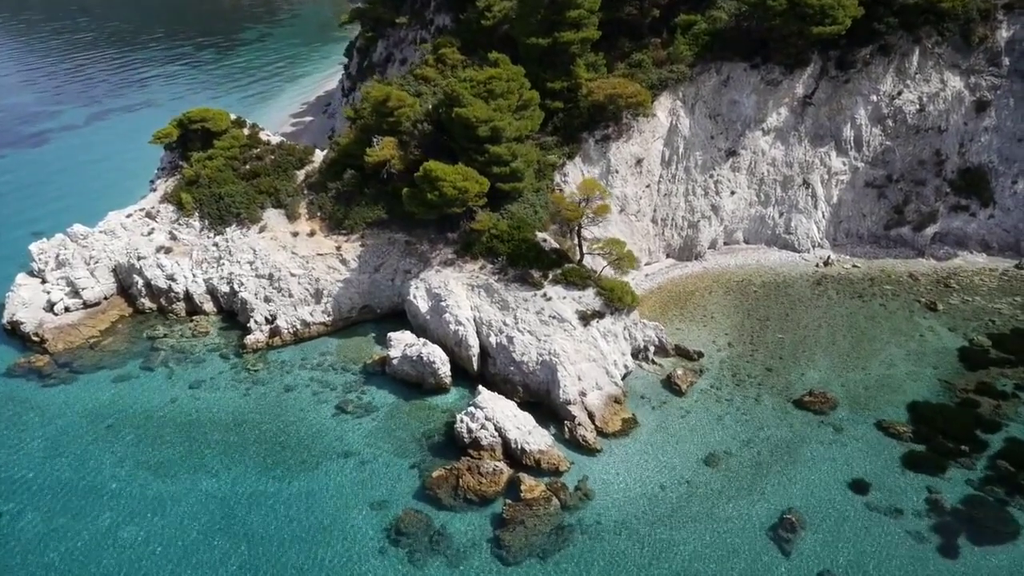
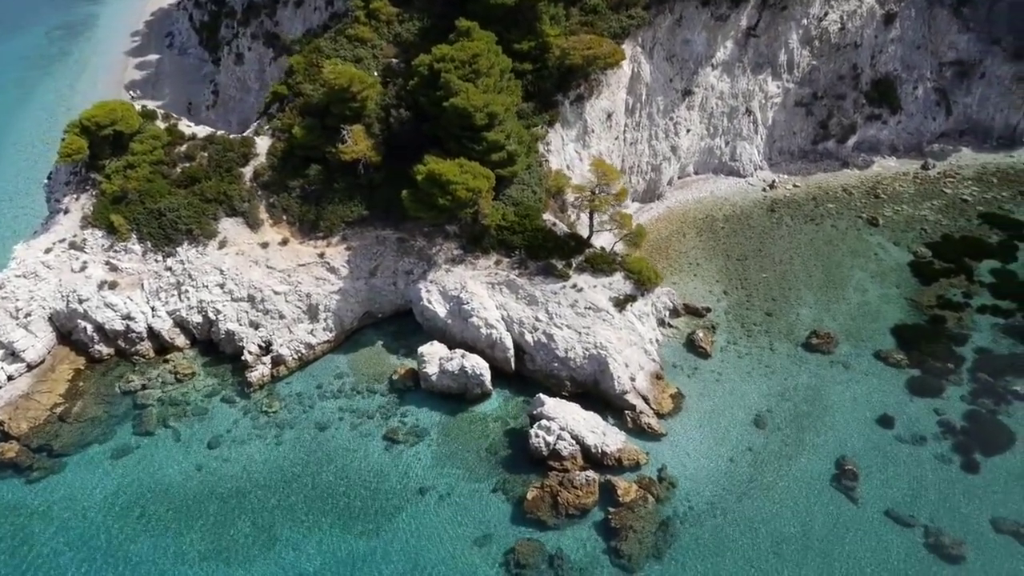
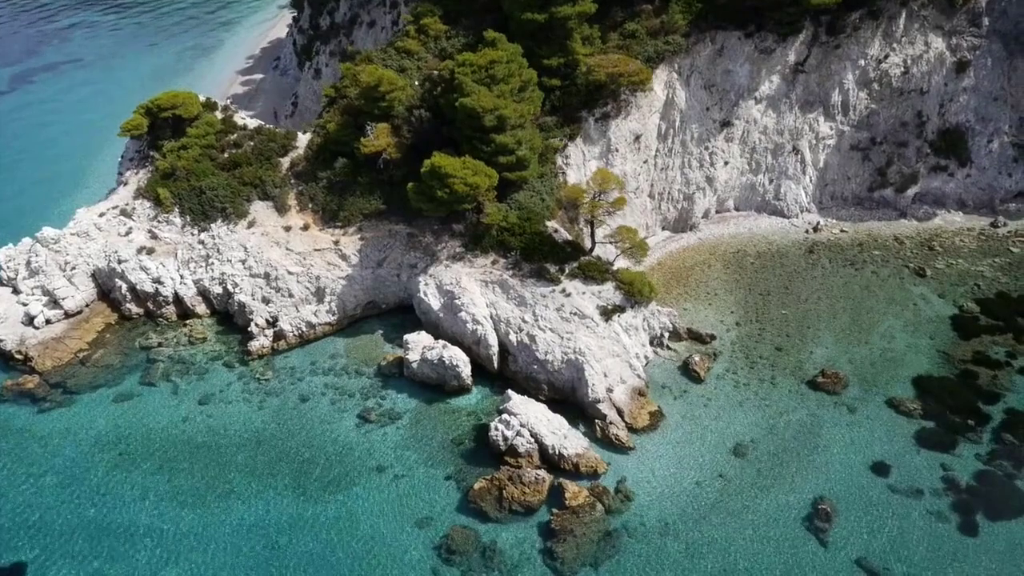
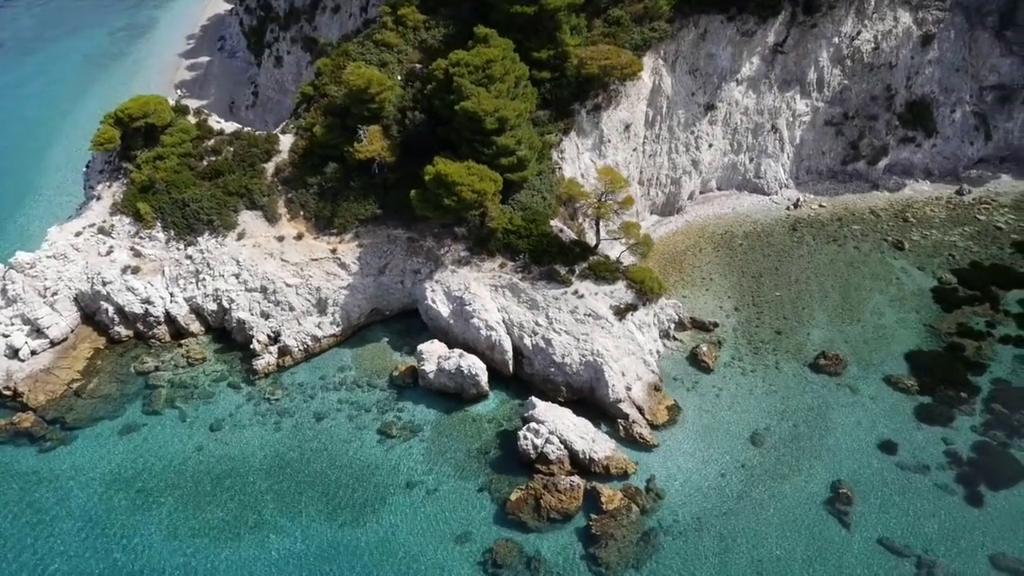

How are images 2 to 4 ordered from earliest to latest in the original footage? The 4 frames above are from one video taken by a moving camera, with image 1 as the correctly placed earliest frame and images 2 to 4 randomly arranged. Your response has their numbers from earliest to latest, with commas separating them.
3, 4, 2
